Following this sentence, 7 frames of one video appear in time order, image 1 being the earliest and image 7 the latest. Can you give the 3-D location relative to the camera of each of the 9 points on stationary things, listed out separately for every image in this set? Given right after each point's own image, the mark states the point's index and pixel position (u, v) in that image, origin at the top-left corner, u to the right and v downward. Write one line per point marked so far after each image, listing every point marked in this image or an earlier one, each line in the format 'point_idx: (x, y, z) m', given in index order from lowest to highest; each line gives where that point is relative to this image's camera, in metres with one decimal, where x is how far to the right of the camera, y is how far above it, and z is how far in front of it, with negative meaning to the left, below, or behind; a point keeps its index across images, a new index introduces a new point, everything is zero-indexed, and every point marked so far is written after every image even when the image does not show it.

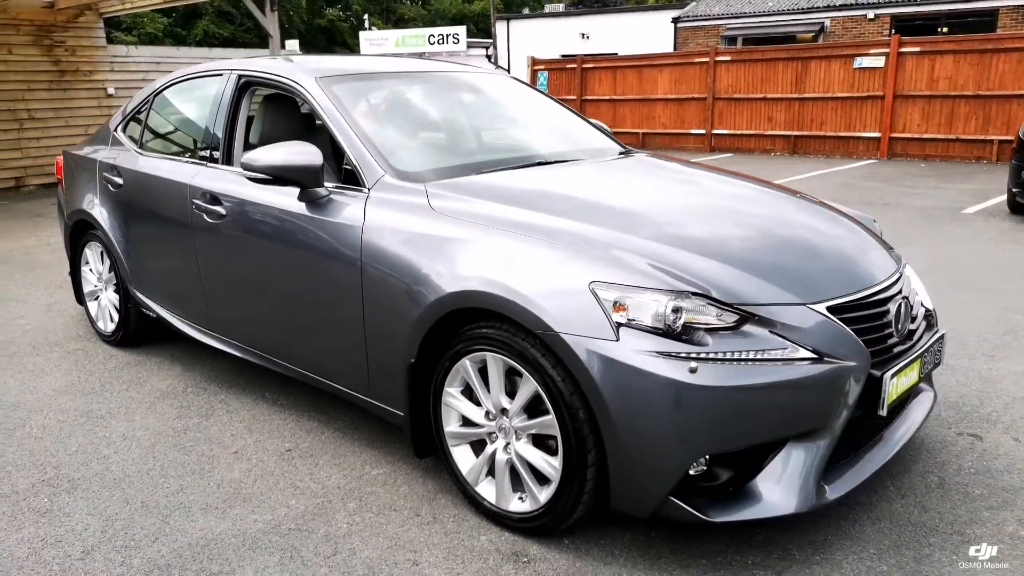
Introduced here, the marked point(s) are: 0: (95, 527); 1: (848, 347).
0: (-1.4, -0.8, +2.7) m
1: (+1.0, -0.2, +2.3) m
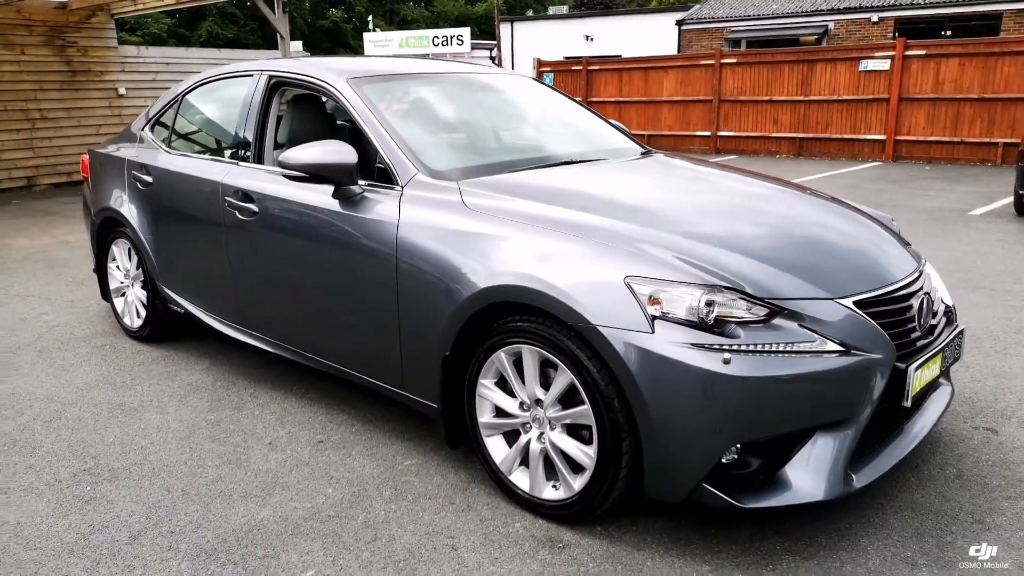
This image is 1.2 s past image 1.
0: (-1.3, -0.8, +2.8) m
1: (+1.1, -0.2, +2.4) m
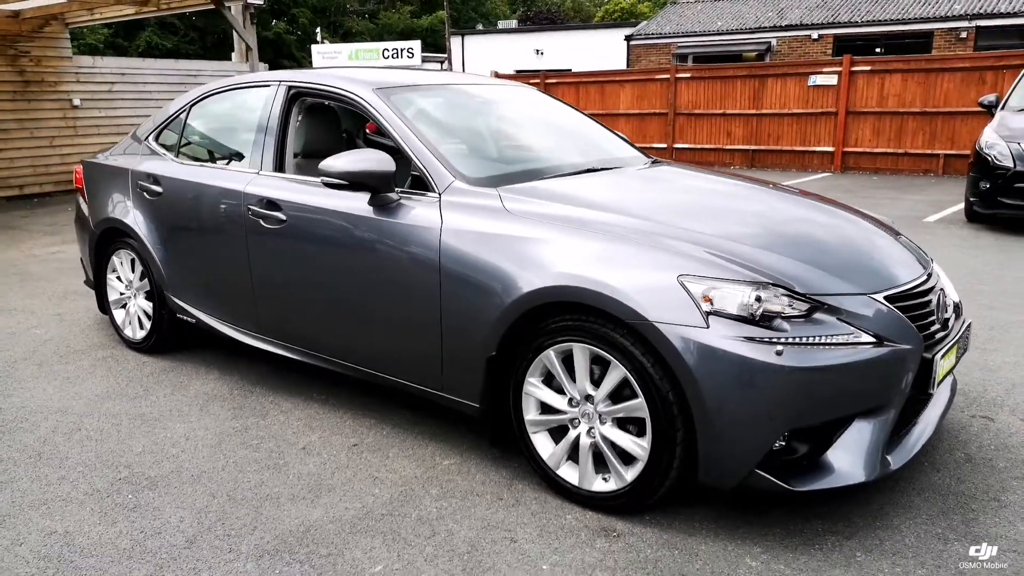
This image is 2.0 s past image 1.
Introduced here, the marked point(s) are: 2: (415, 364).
0: (-1.1, -0.8, +2.8) m
1: (+1.3, -0.1, +2.6) m
2: (-0.4, -0.3, +3.2) m
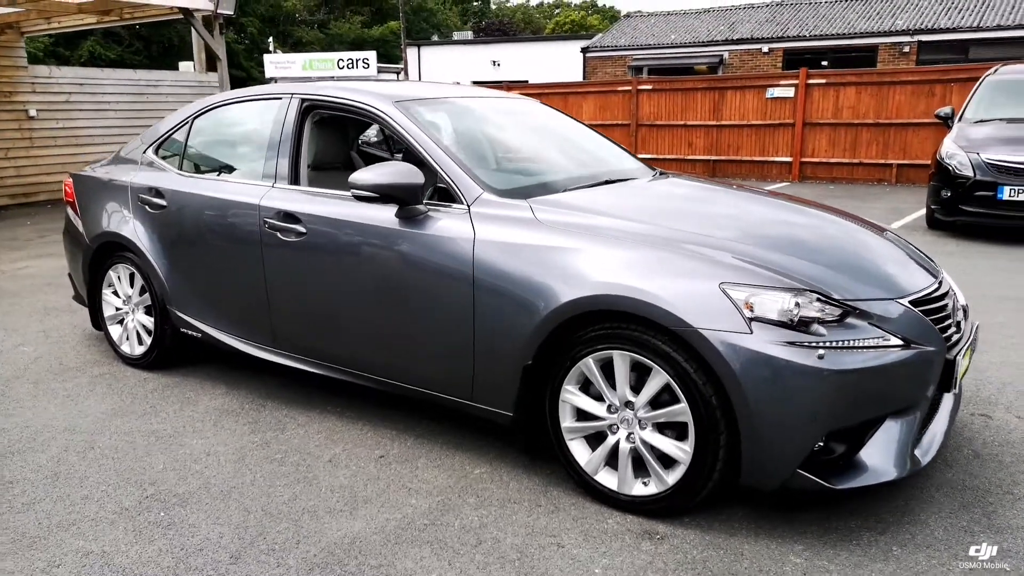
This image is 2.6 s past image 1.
0: (-1.0, -0.9, +2.8) m
1: (+1.4, -0.2, +2.7) m
2: (-0.3, -0.4, +3.3) m
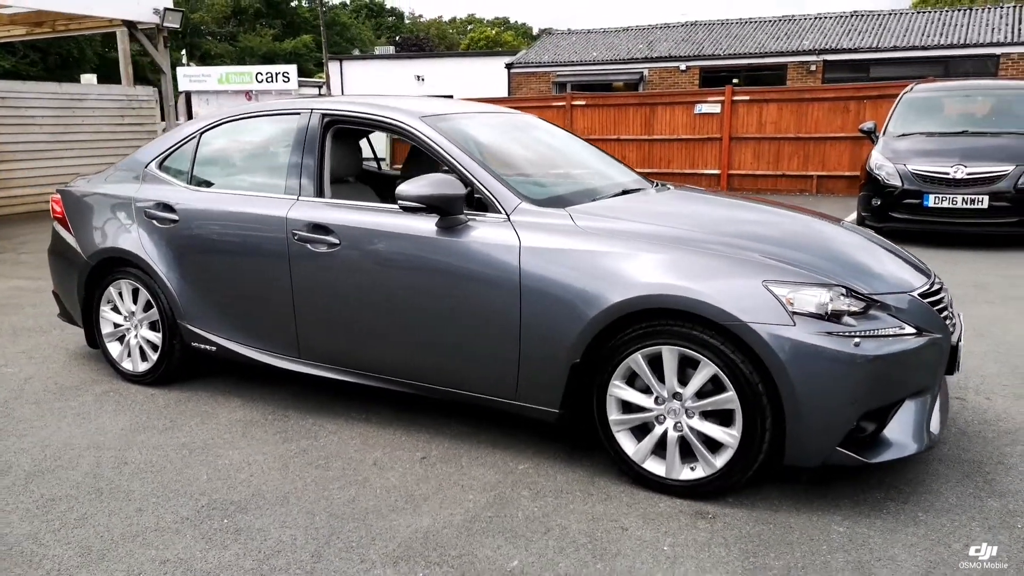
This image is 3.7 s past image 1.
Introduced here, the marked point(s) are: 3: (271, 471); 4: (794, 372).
0: (-0.7, -0.9, +2.8) m
1: (+1.6, -0.1, +3.1) m
2: (-0.1, -0.4, +3.4) m
3: (-1.0, -0.8, +3.4) m
4: (+1.0, -0.3, +2.8) m
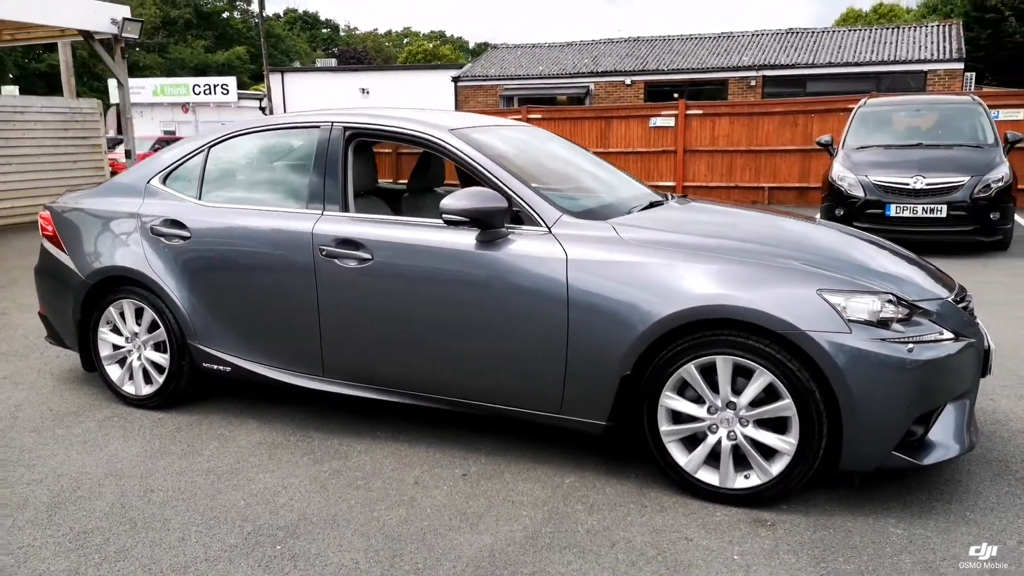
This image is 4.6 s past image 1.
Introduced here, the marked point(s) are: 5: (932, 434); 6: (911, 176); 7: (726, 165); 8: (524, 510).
0: (-0.5, -1.0, +2.8) m
1: (+1.8, -0.2, +3.2) m
2: (+0.1, -0.4, +3.4) m
3: (-0.8, -0.9, +3.3) m
4: (+1.2, -0.3, +2.9) m
5: (+1.6, -0.6, +3.0) m
6: (+4.5, +1.3, +8.9) m
7: (+4.2, +2.4, +15.6) m
8: (0.0, -0.9, +3.1) m
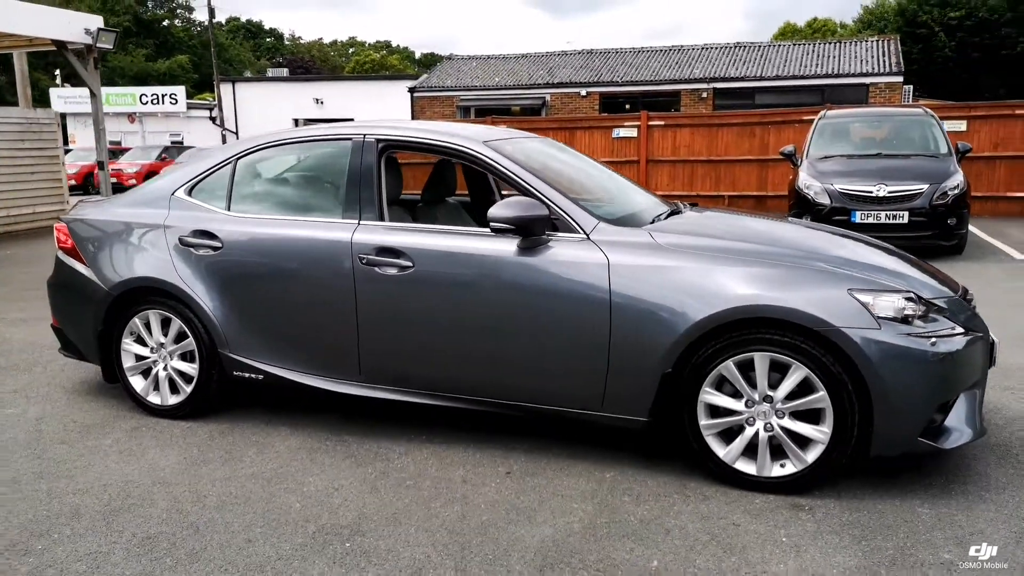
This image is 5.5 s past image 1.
0: (-0.3, -1.0, +2.9) m
1: (+2.0, -0.2, +3.5) m
2: (+0.3, -0.5, +3.5) m
3: (-0.6, -0.9, +3.4) m
4: (+1.4, -0.3, +3.1) m
5: (+1.8, -0.6, +3.3) m
6: (+4.3, +1.2, +9.3) m
7: (+3.6, +2.3, +16.1) m
8: (+0.3, -0.9, +3.3) m
